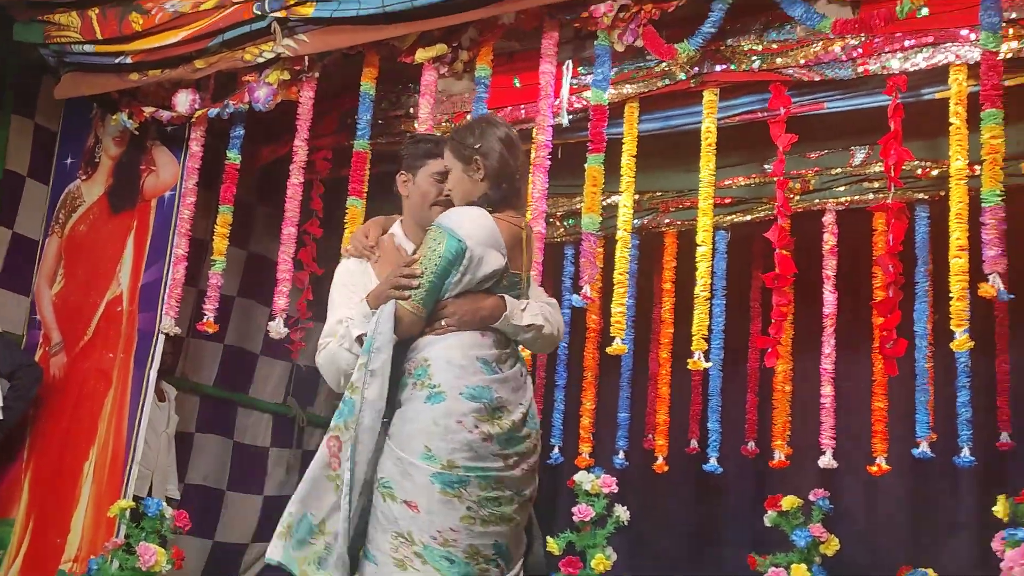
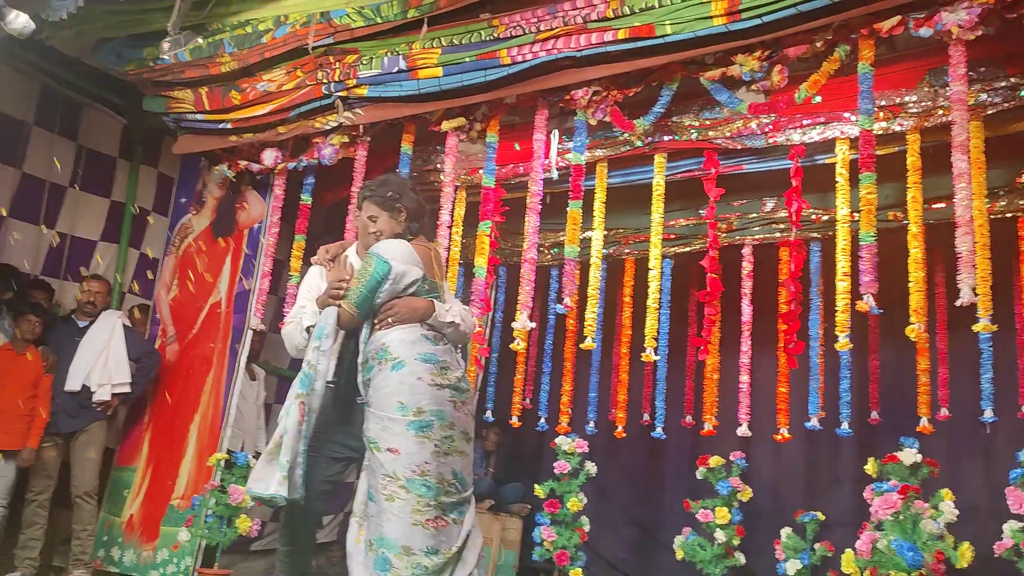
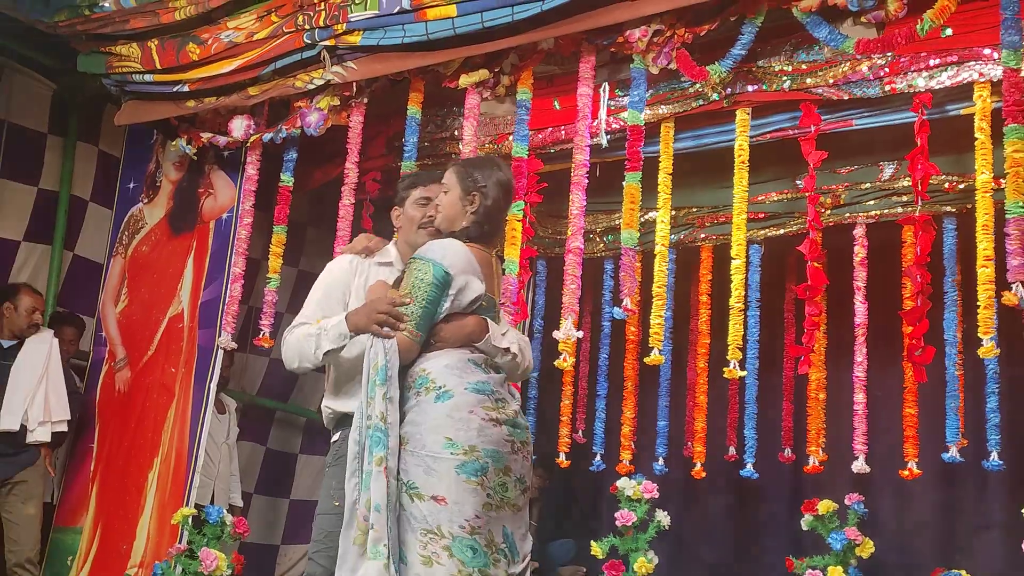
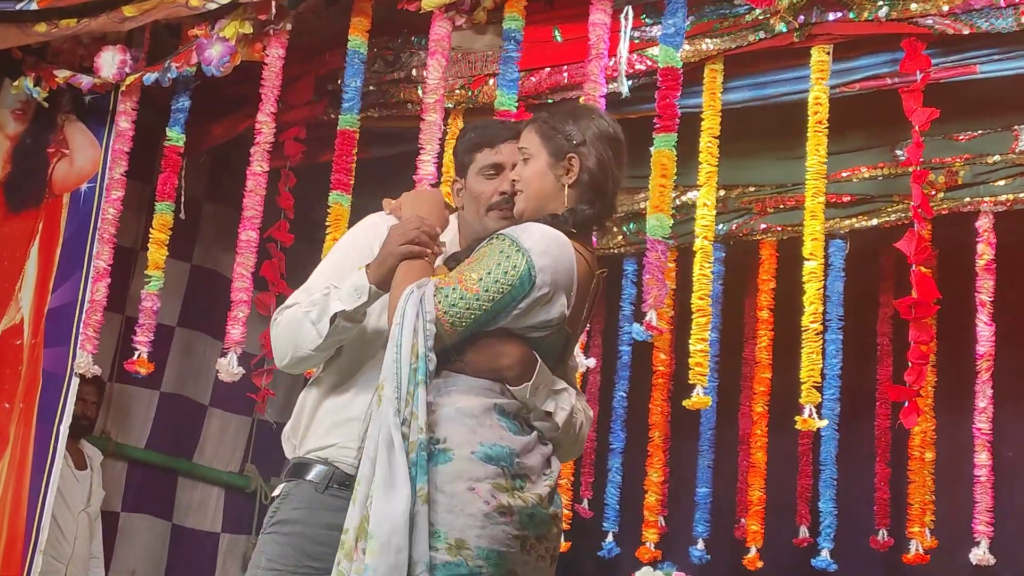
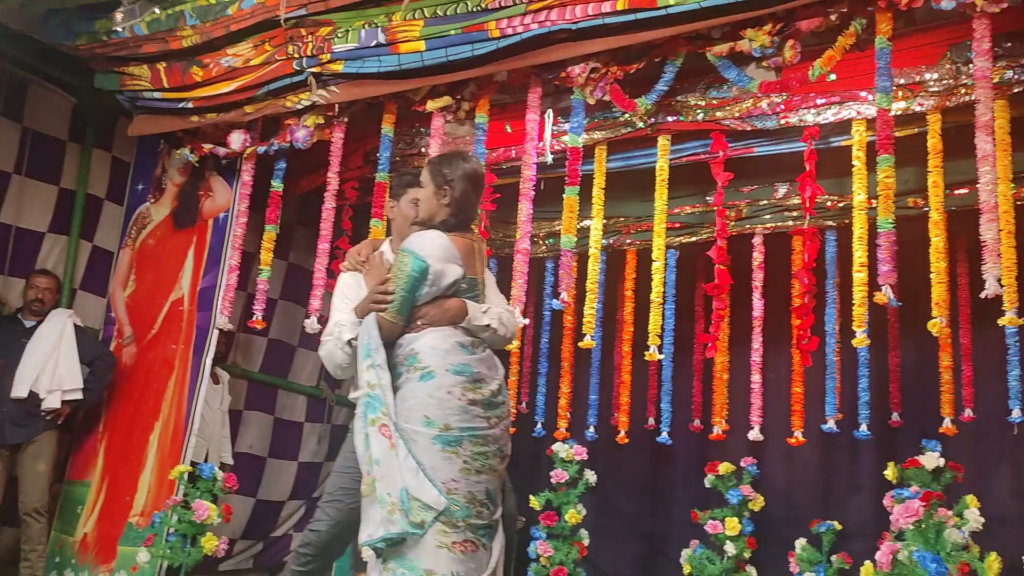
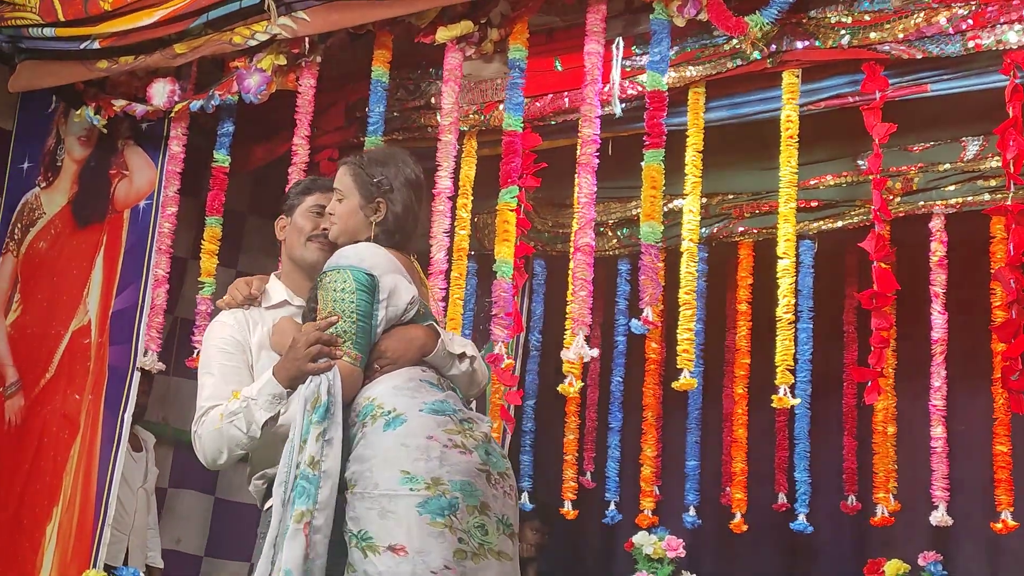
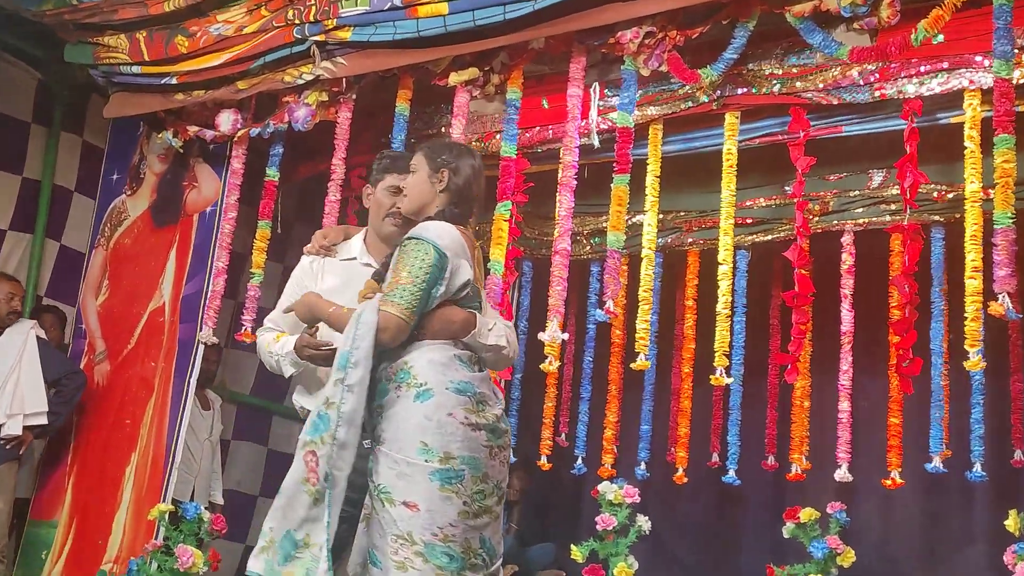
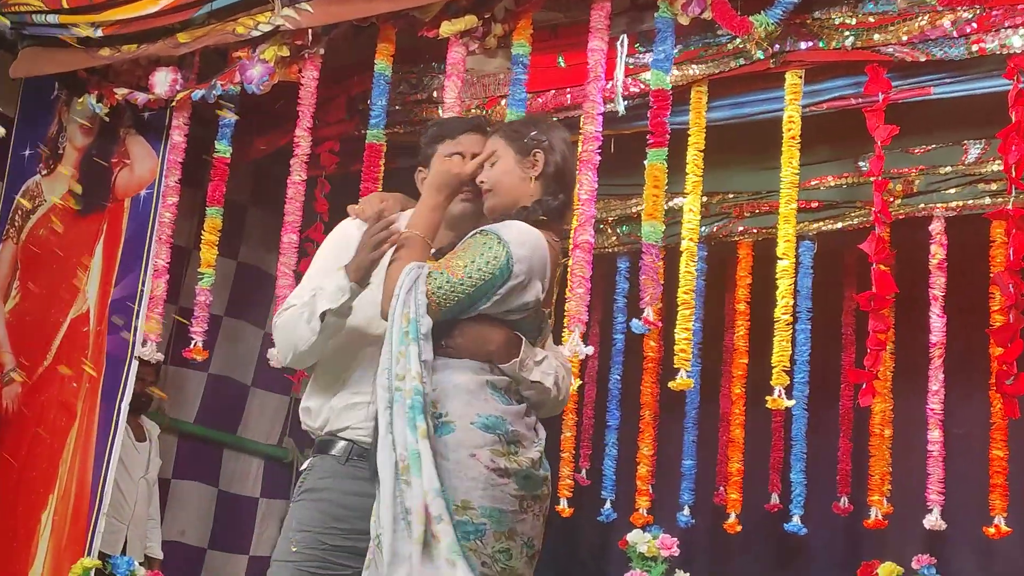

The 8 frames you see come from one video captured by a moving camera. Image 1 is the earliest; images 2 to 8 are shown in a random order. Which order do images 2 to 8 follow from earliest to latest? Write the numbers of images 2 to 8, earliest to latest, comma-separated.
5, 2, 7, 8, 4, 6, 3
